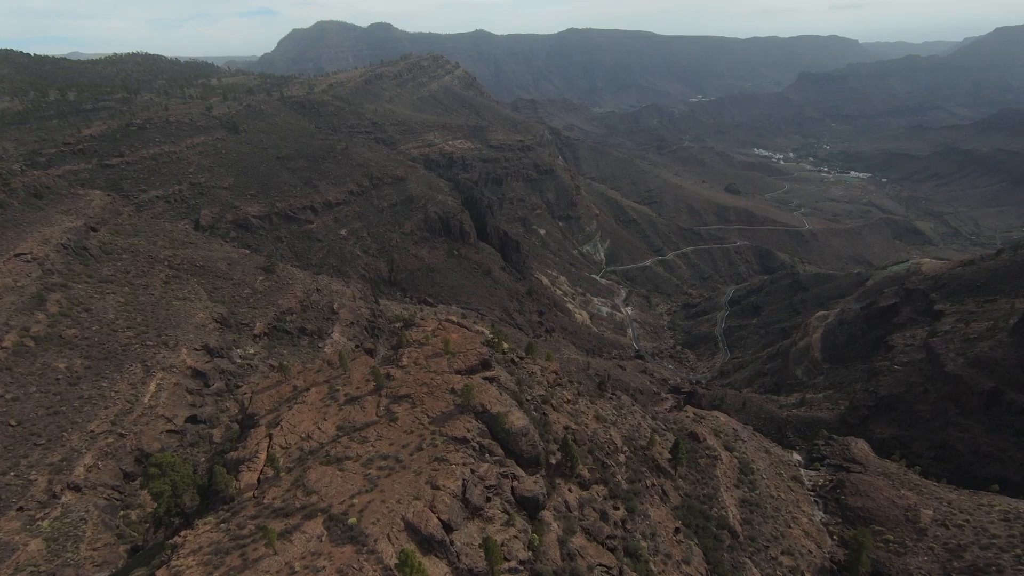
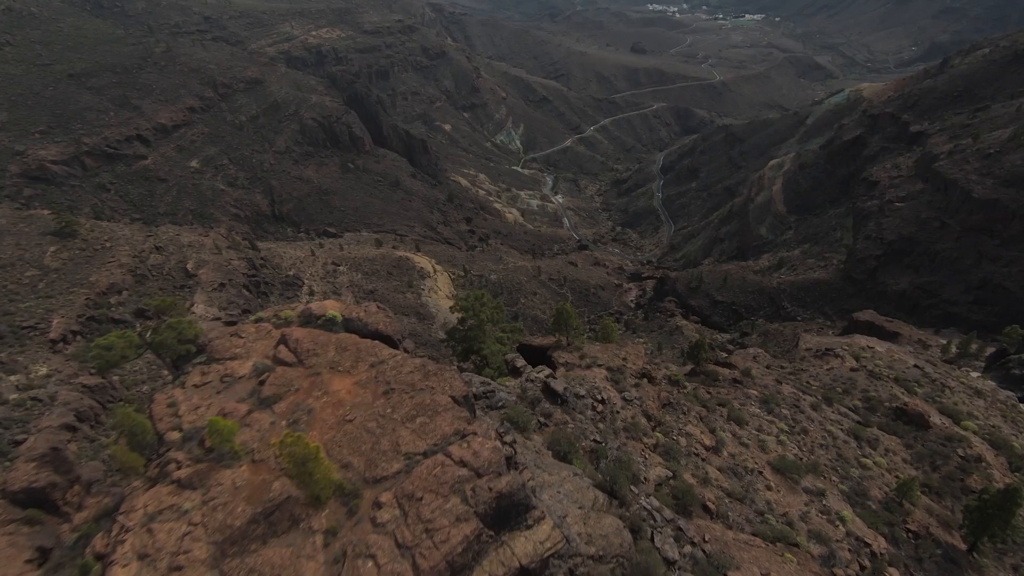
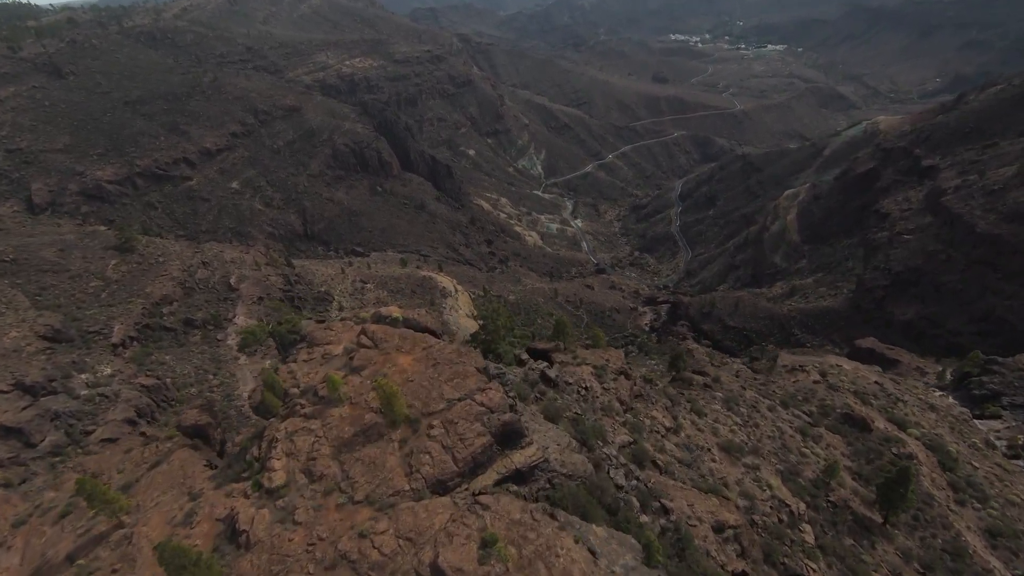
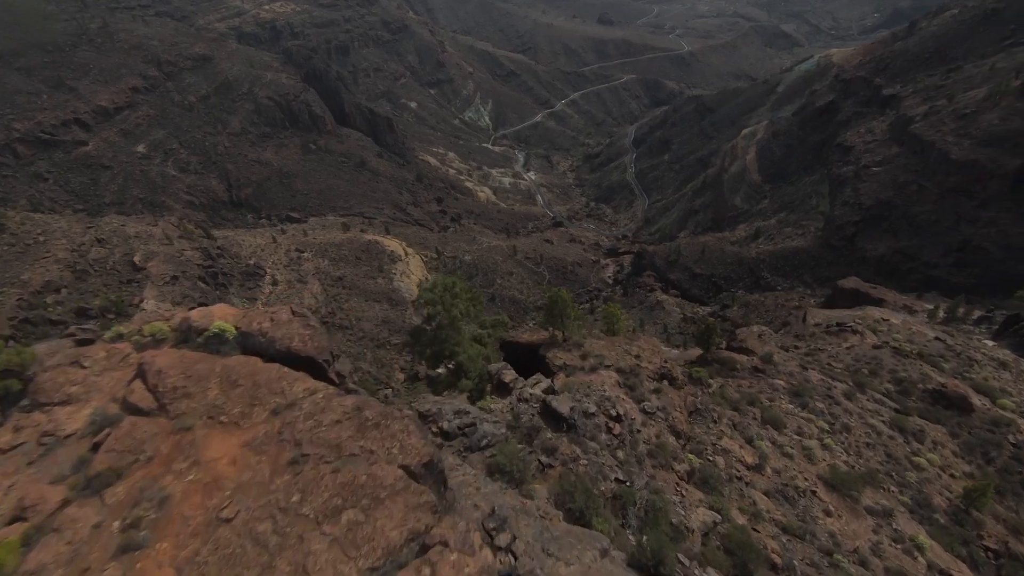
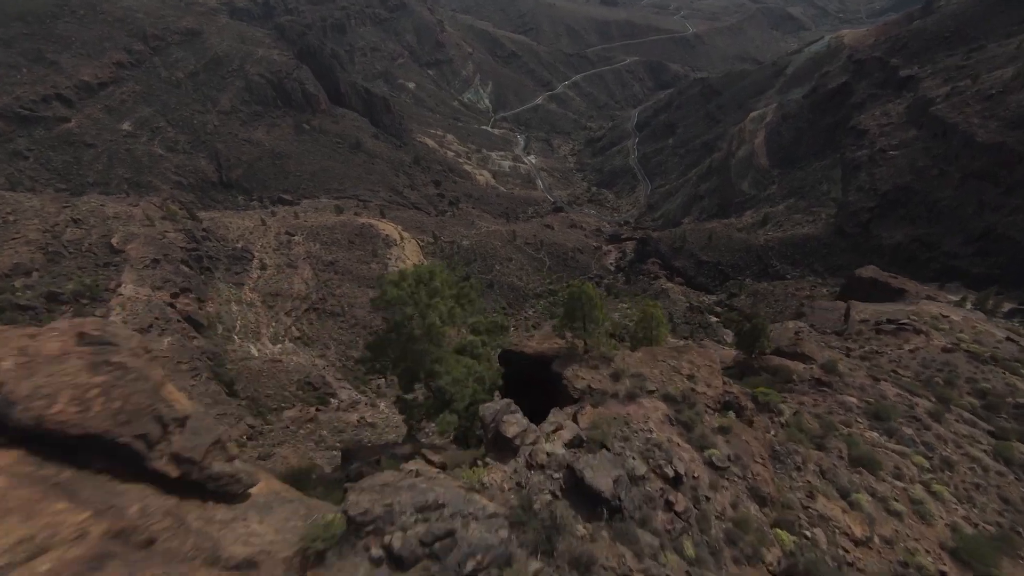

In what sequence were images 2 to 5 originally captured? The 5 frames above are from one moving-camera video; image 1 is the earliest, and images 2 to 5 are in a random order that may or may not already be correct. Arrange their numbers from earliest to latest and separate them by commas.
3, 2, 4, 5
